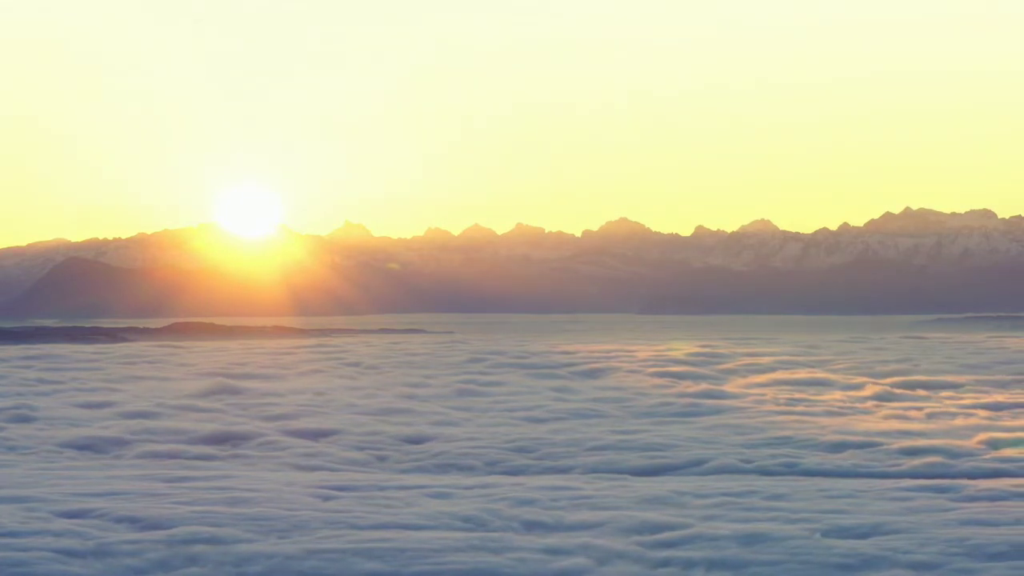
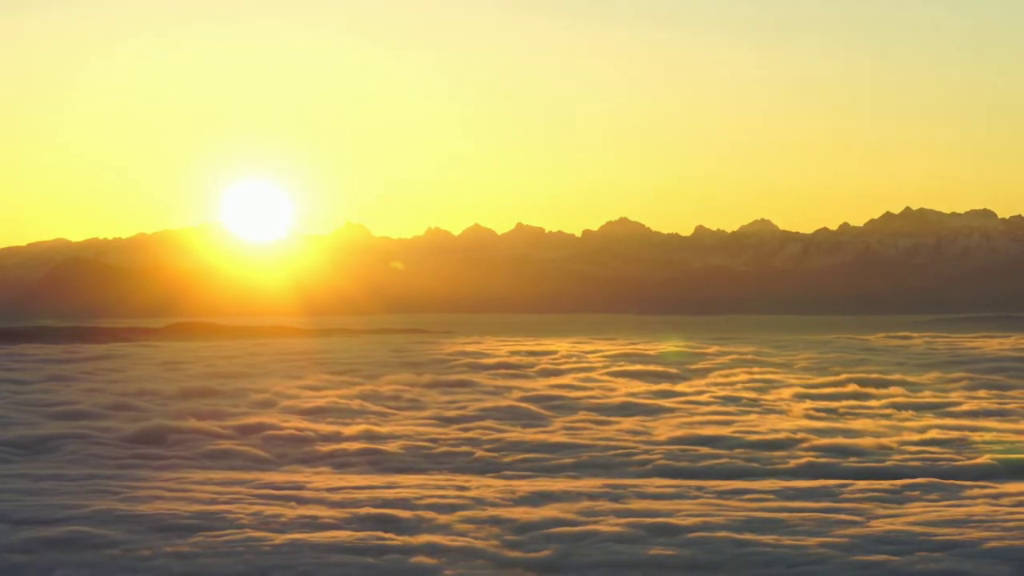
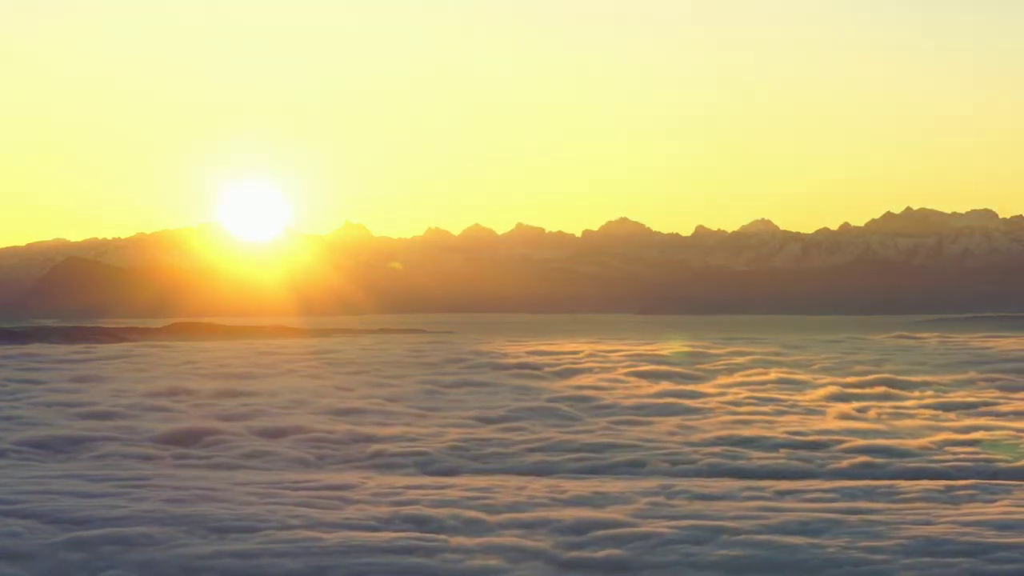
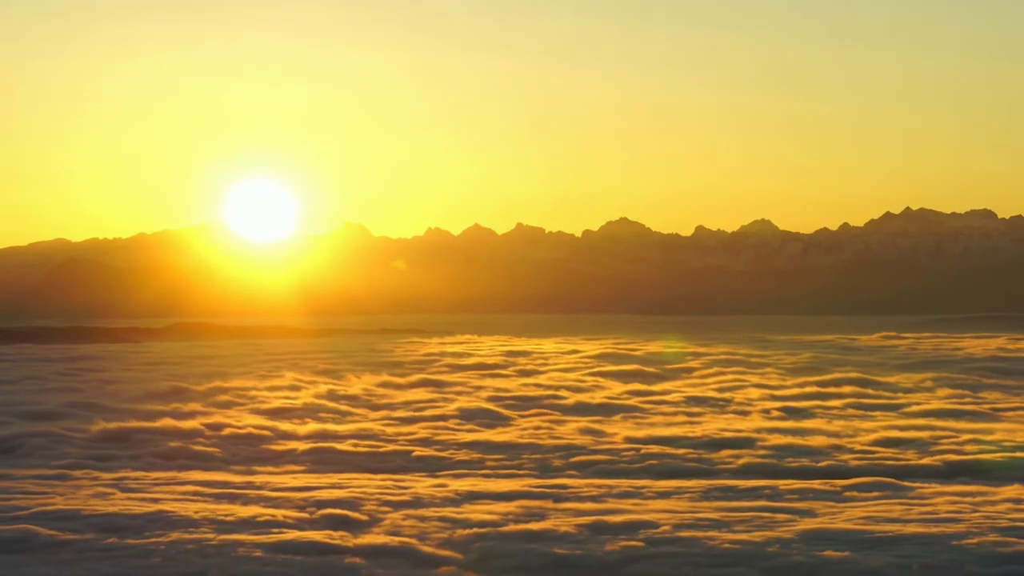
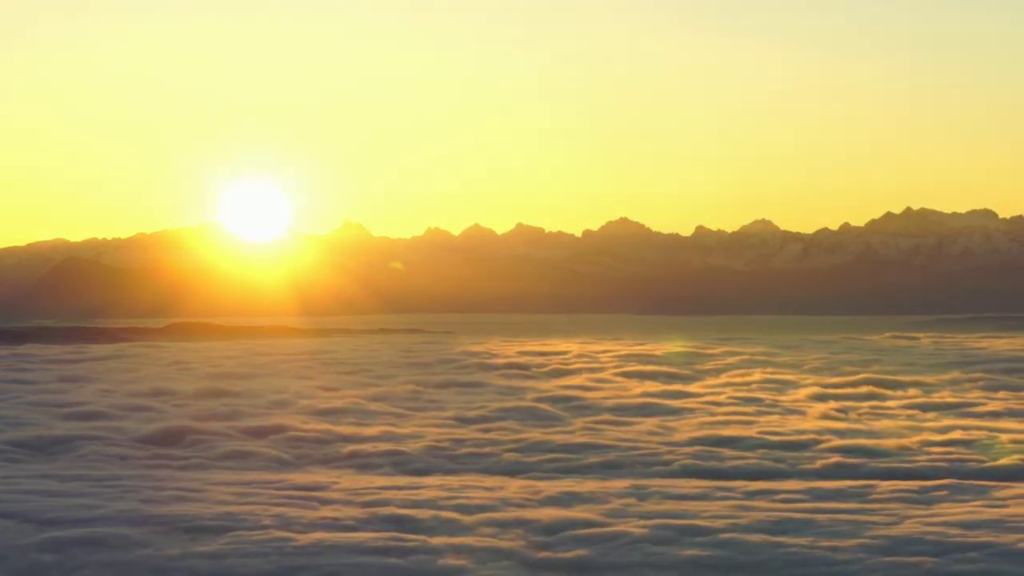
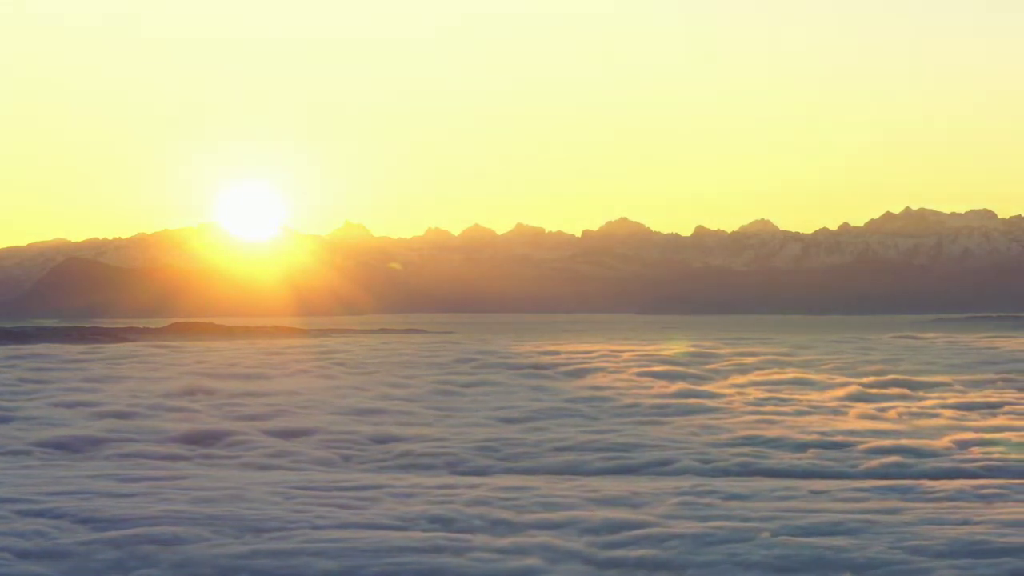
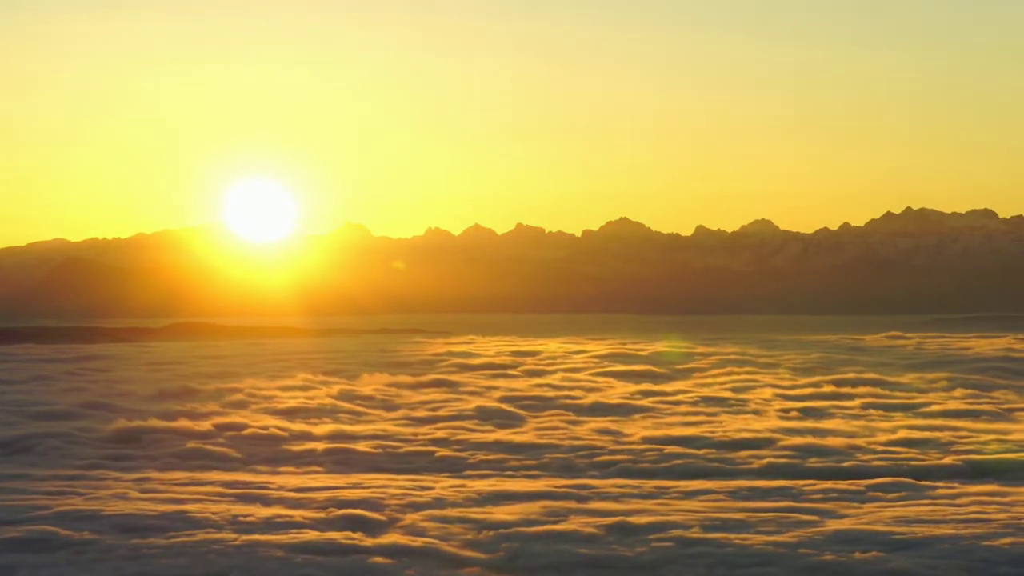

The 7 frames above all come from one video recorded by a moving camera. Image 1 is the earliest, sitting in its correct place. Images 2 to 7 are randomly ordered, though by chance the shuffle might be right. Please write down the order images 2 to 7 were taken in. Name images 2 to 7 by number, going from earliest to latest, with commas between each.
6, 3, 5, 2, 7, 4
